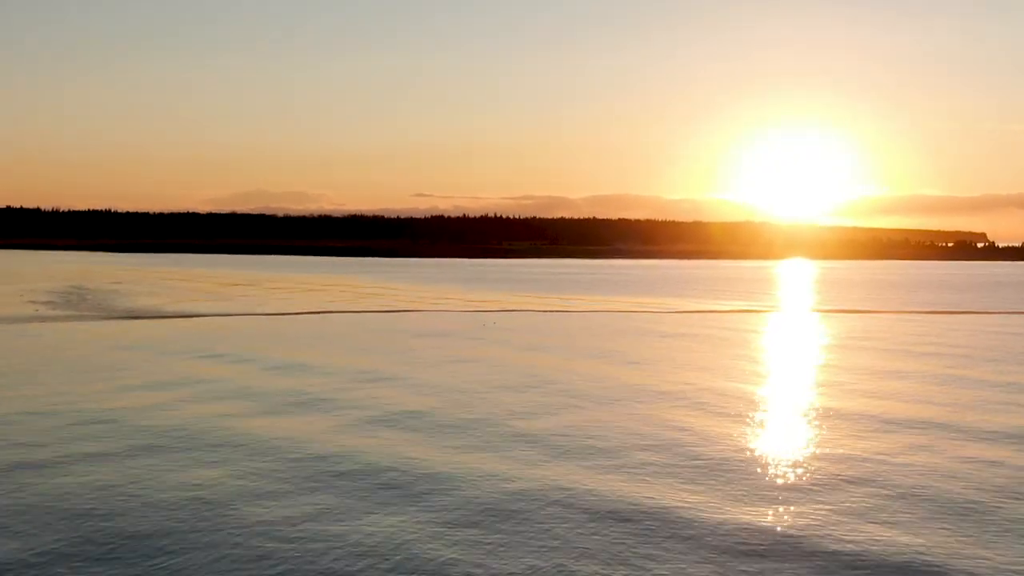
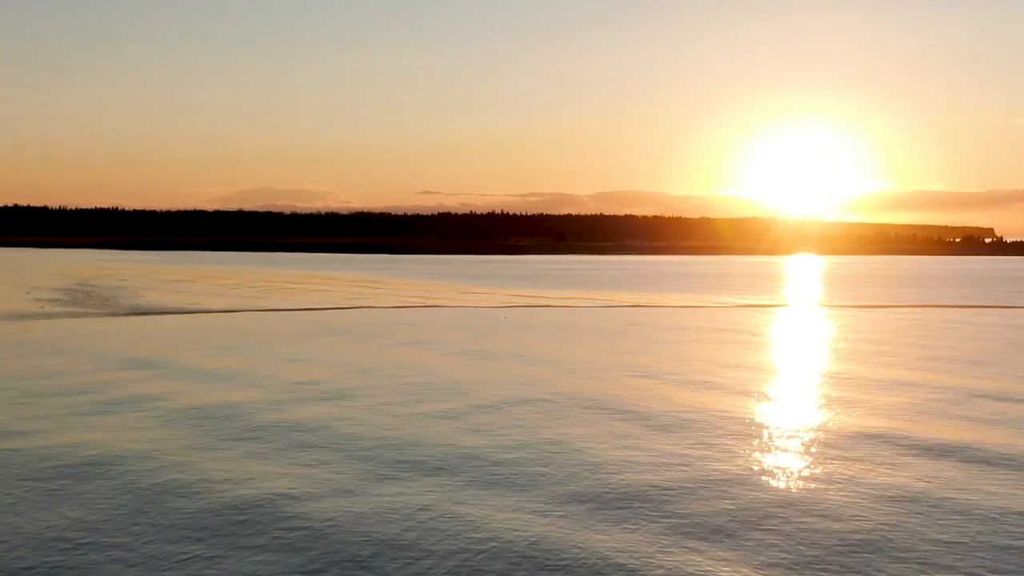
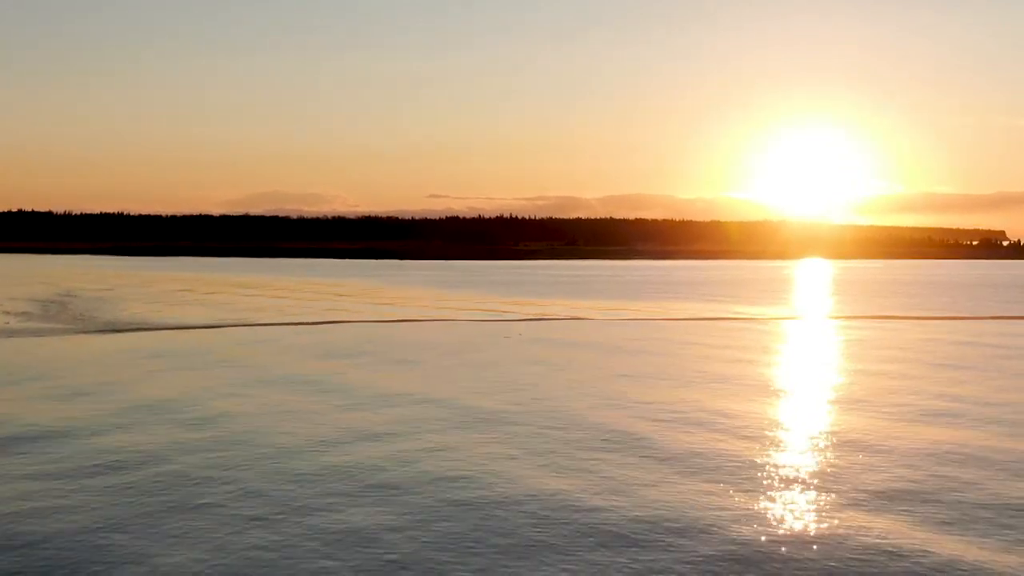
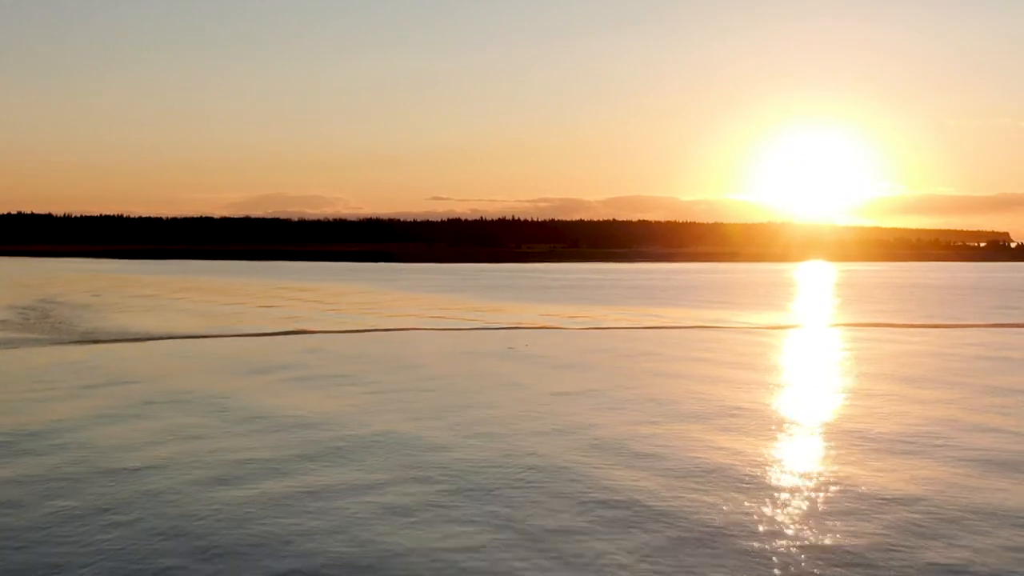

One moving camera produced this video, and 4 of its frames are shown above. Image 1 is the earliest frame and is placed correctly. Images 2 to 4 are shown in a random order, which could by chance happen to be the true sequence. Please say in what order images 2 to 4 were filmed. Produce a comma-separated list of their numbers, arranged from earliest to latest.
2, 3, 4
